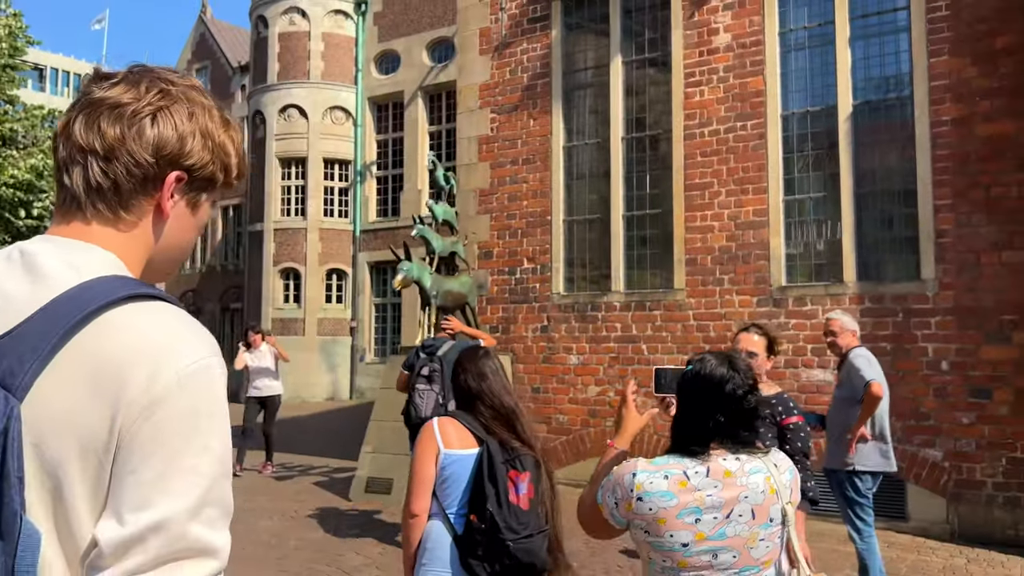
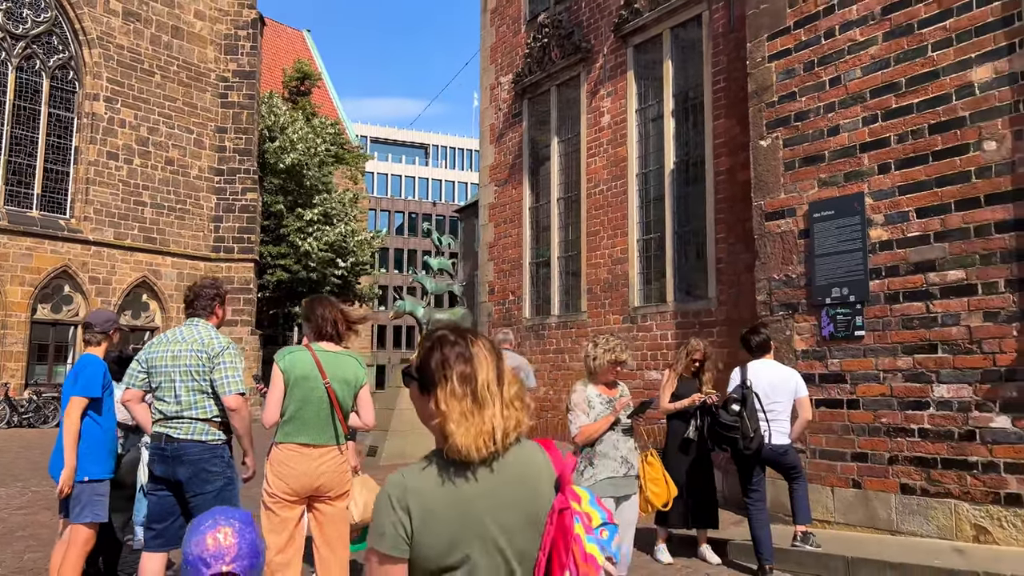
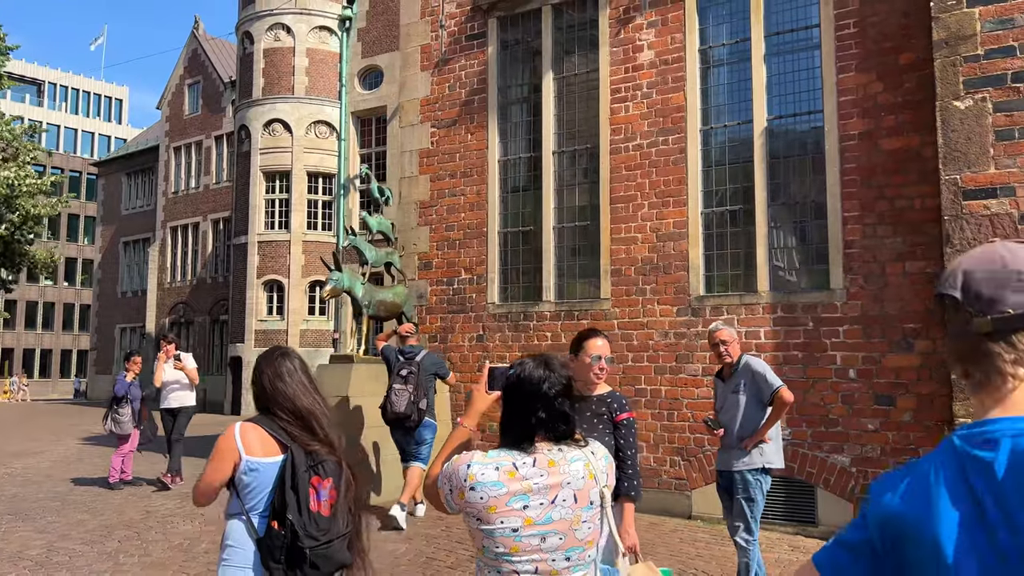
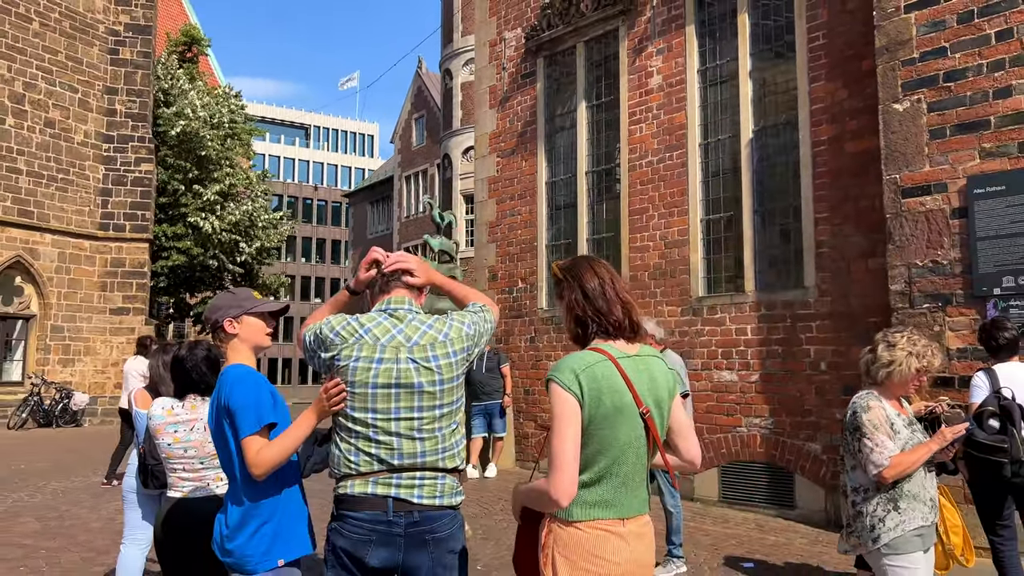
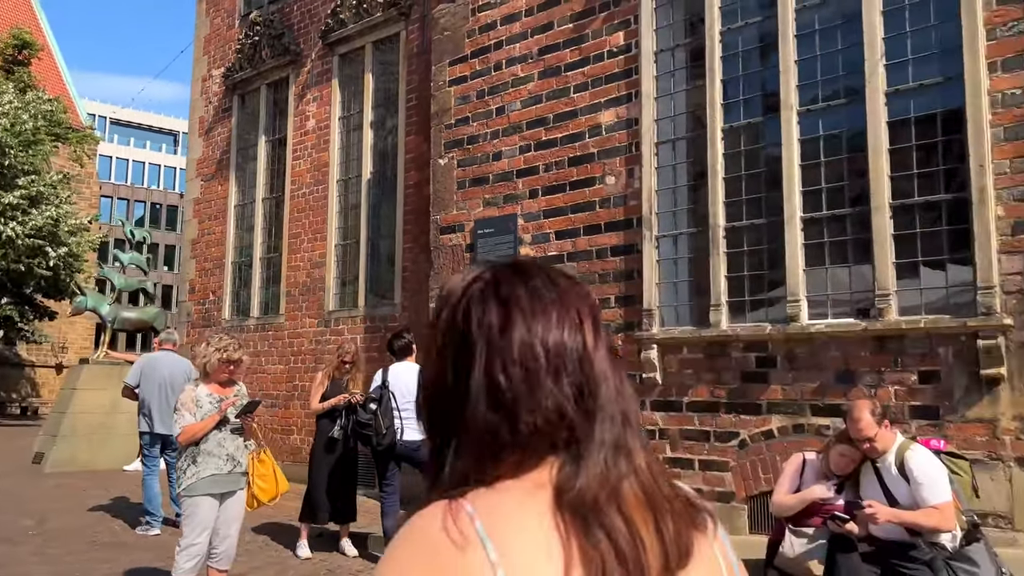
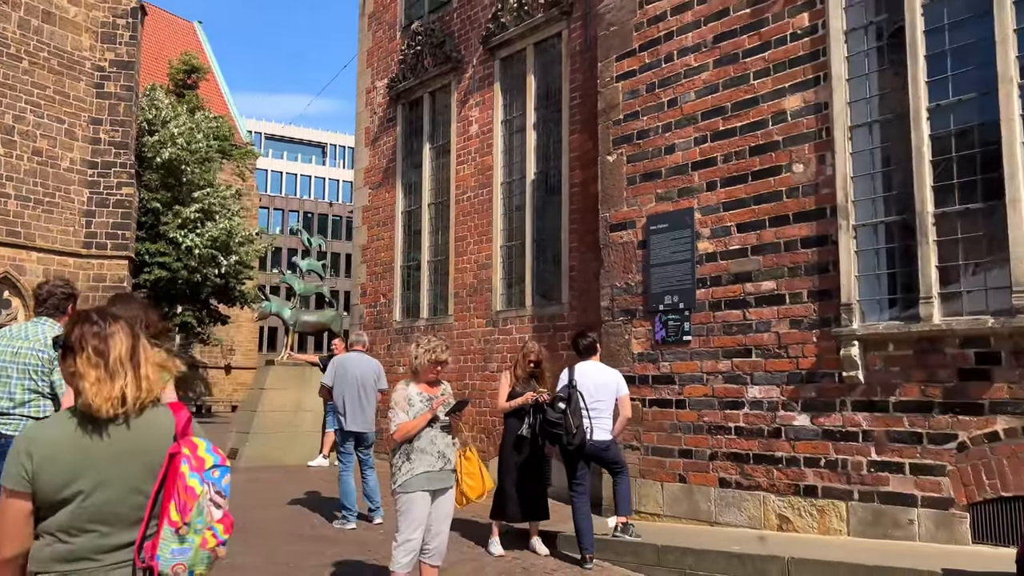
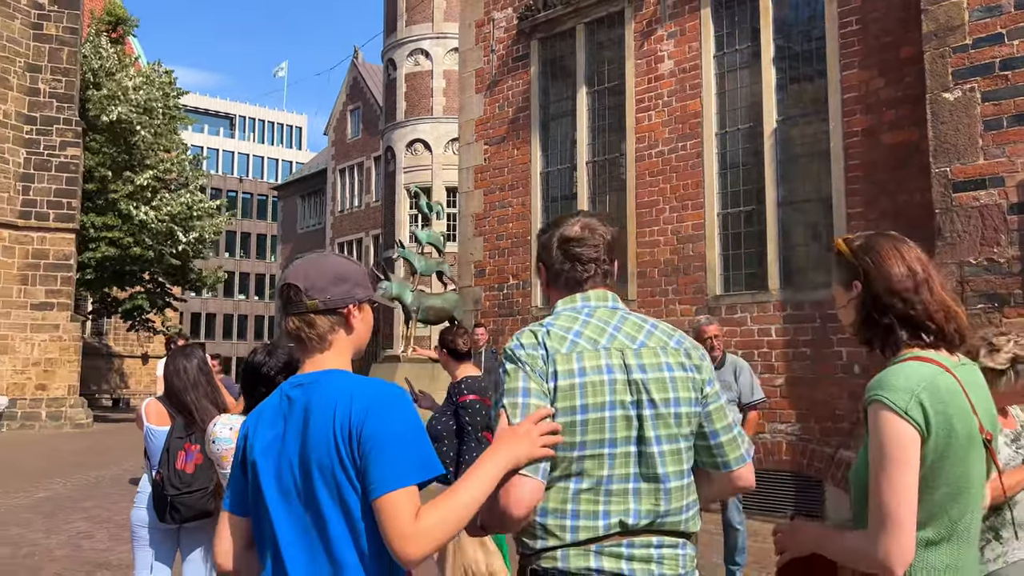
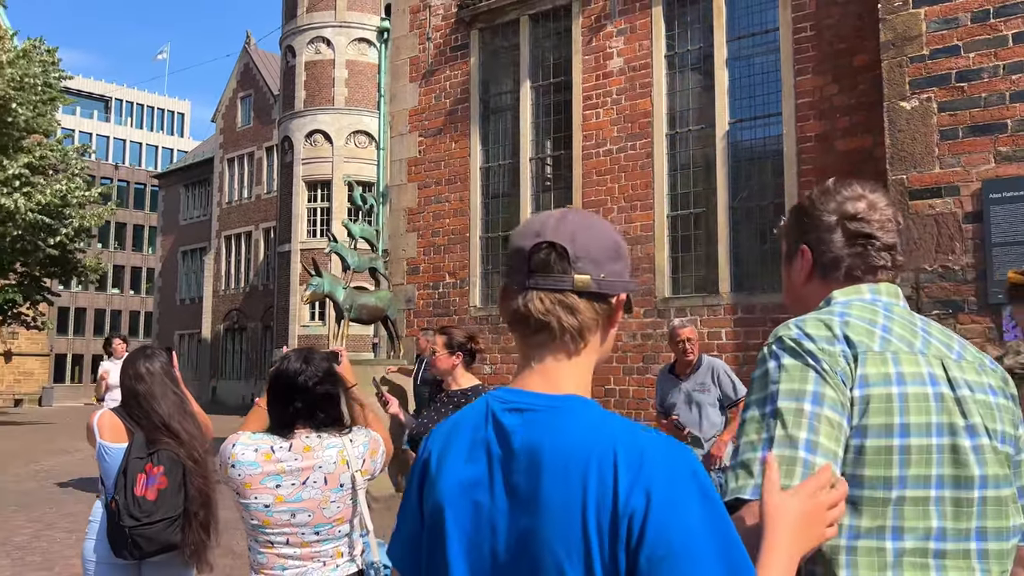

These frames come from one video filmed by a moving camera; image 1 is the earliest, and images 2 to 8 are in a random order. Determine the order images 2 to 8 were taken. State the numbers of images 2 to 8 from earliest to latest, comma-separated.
3, 8, 7, 4, 2, 6, 5
